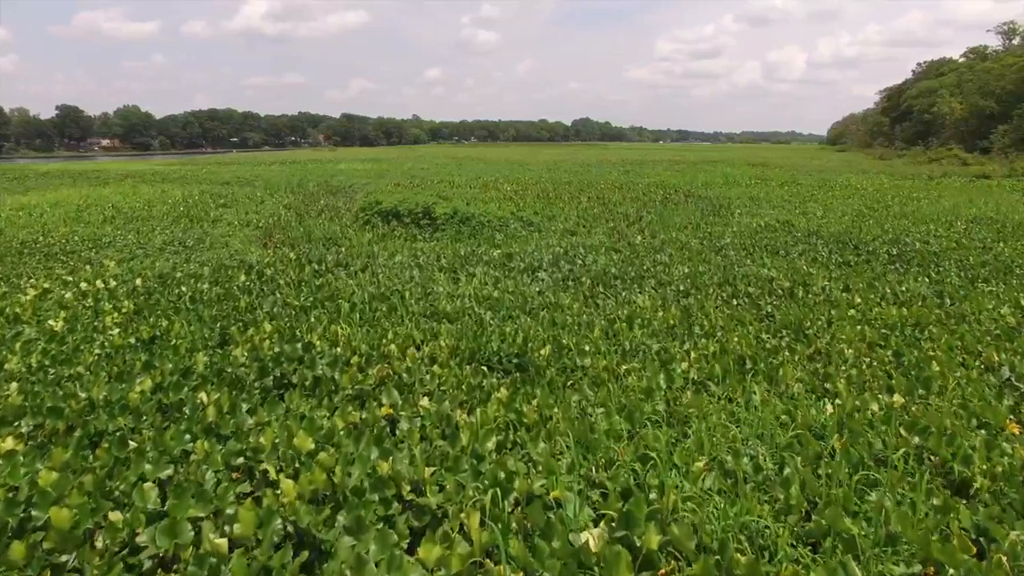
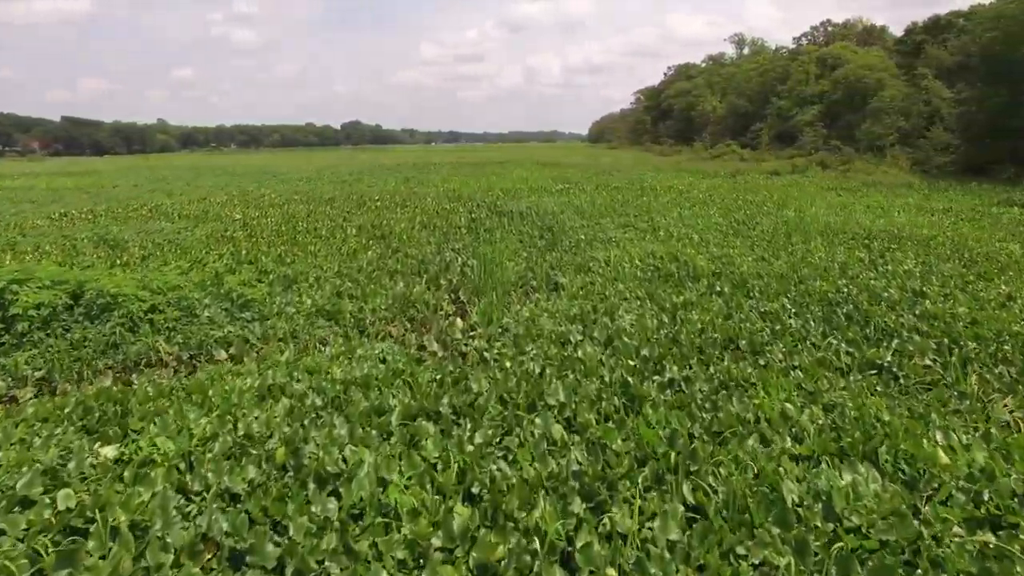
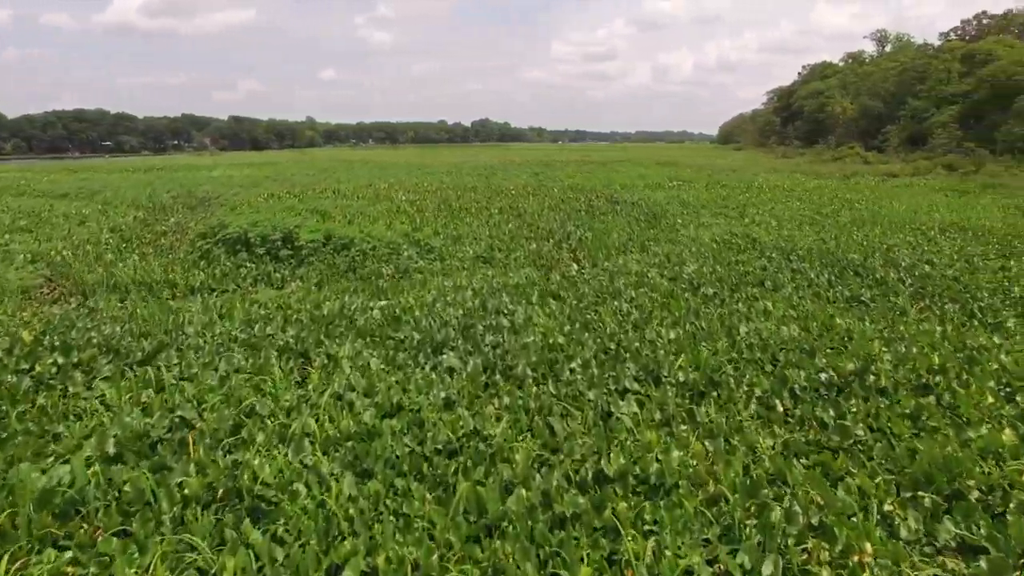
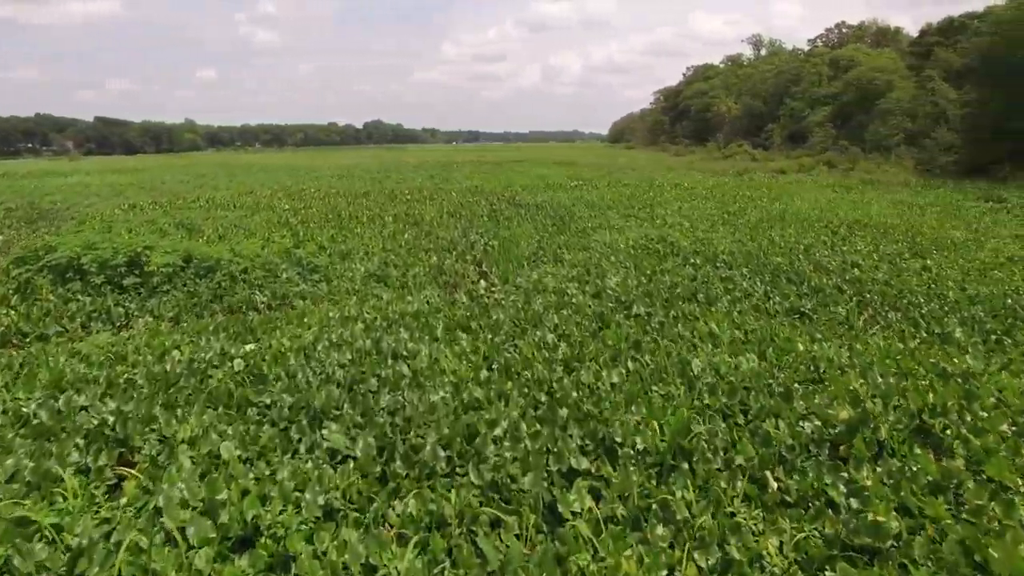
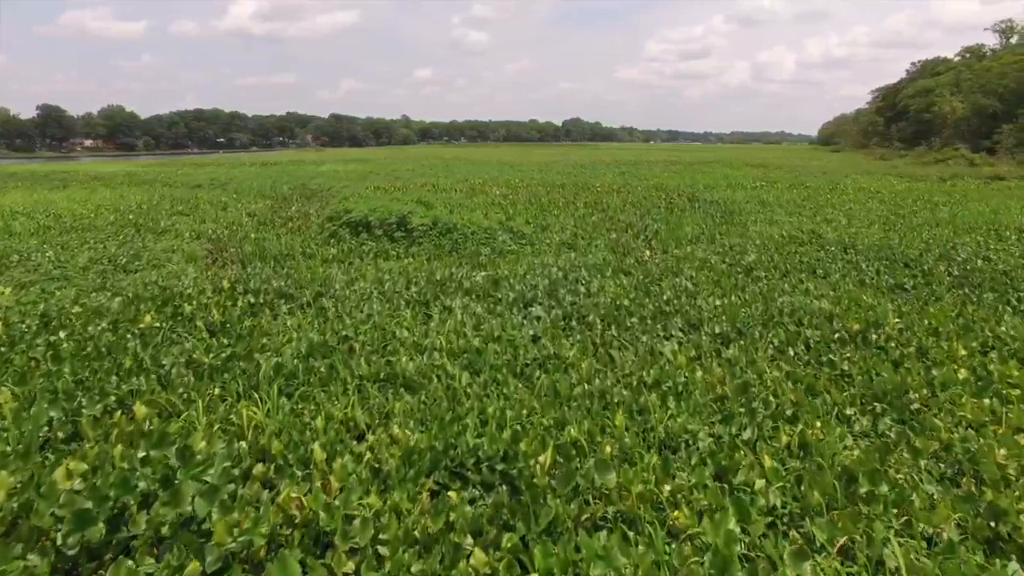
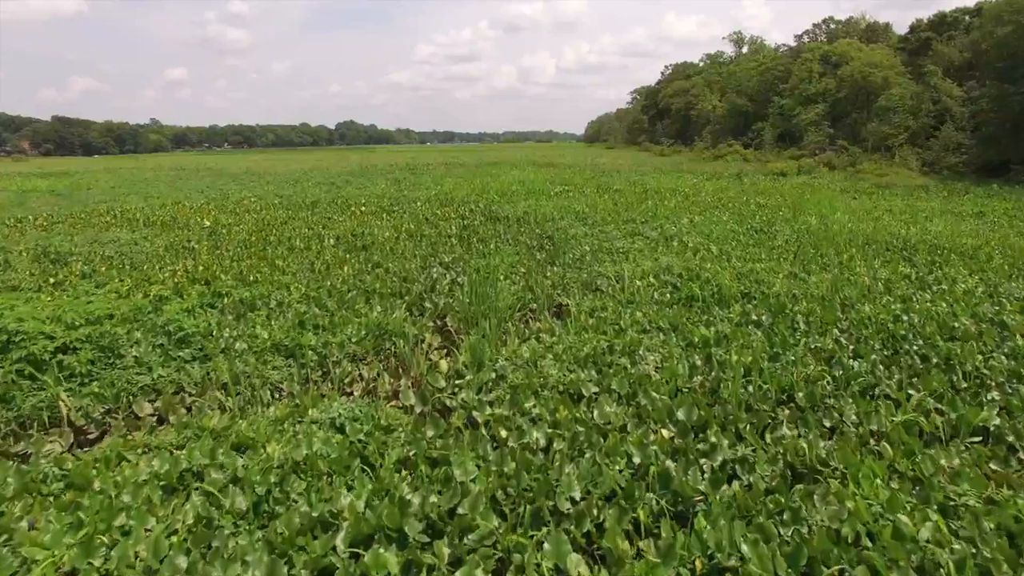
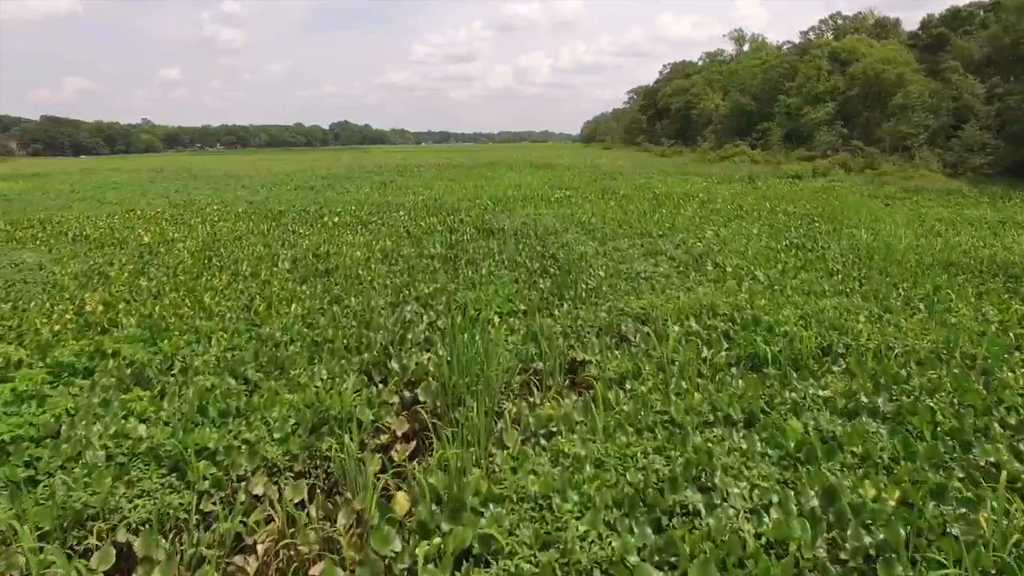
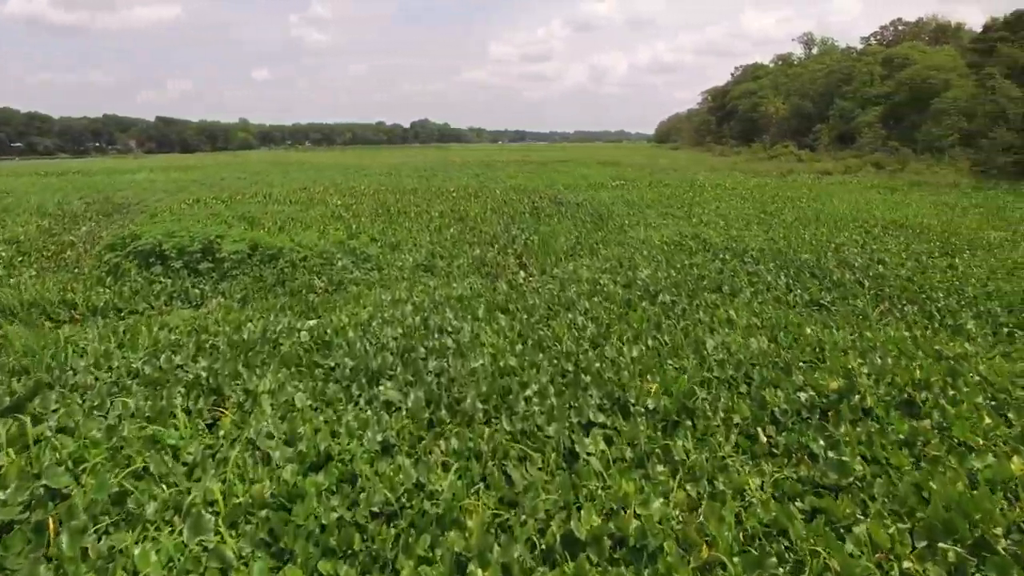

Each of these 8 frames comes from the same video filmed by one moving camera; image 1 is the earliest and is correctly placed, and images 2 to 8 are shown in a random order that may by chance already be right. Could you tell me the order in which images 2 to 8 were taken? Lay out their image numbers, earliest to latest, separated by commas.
5, 3, 8, 4, 2, 6, 7
